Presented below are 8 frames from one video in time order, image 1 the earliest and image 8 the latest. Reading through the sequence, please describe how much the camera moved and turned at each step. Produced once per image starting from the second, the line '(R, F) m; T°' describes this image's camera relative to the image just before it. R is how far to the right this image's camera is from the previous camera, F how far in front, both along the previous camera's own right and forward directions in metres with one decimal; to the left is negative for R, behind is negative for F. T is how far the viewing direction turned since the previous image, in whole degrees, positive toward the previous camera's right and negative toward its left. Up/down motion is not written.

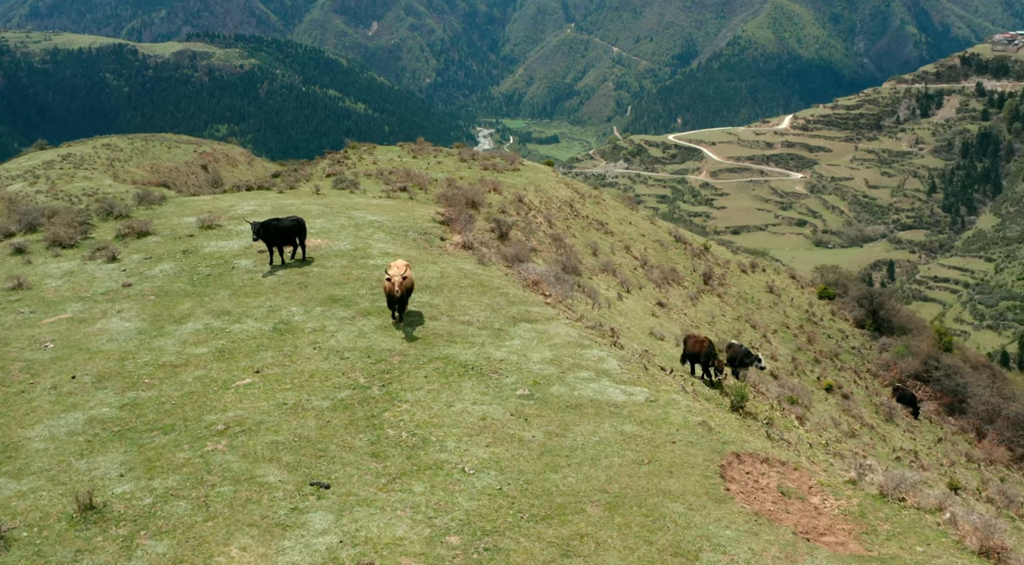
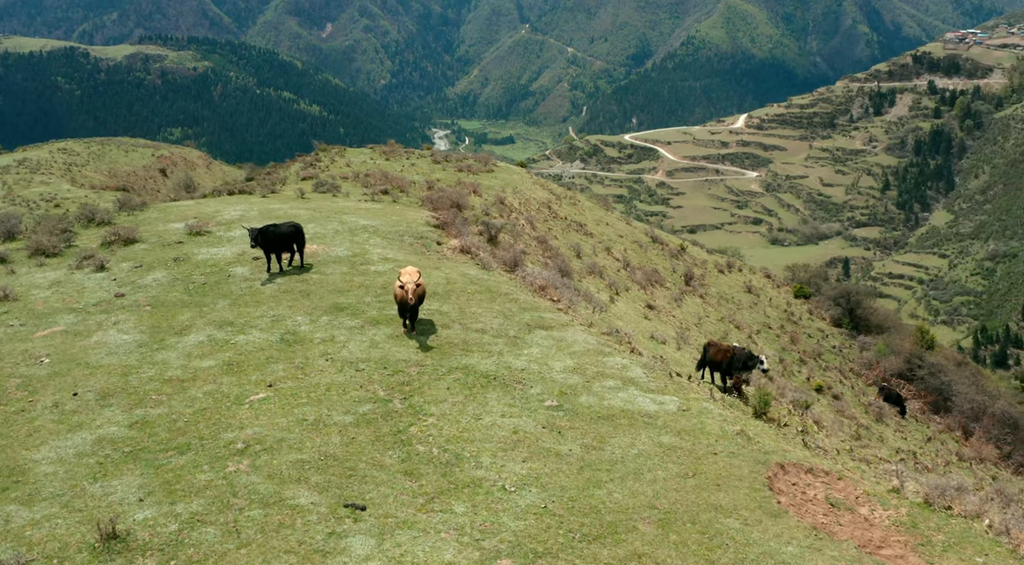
(-1.1, +0.6) m; +2°
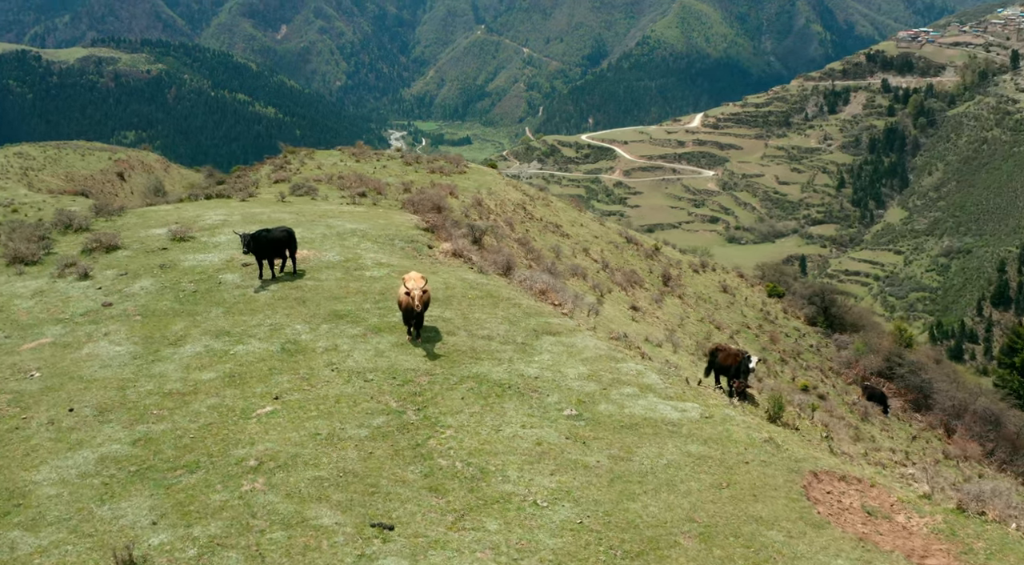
(-0.9, +0.5) m; +2°
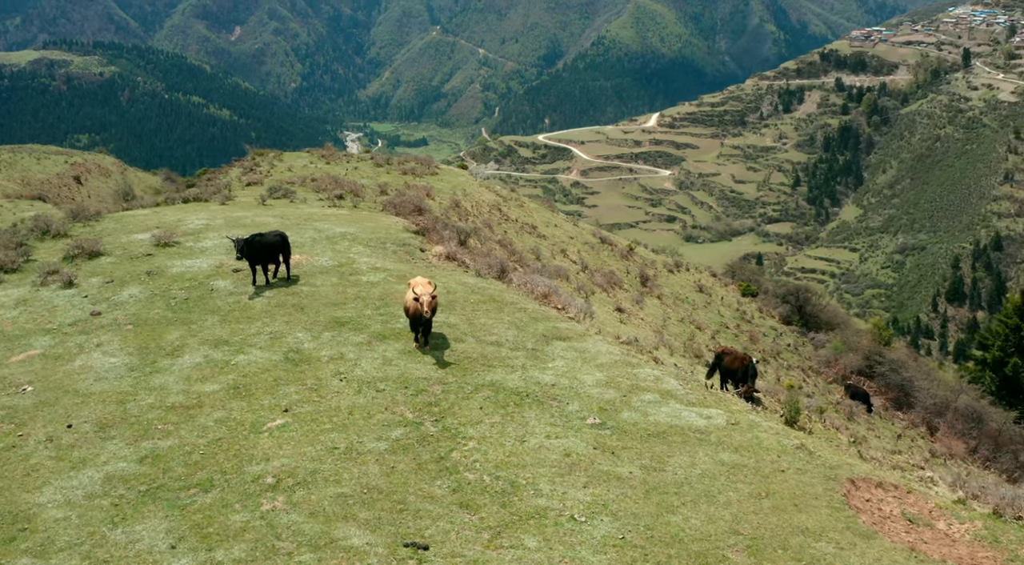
(-0.9, +0.5) m; +2°
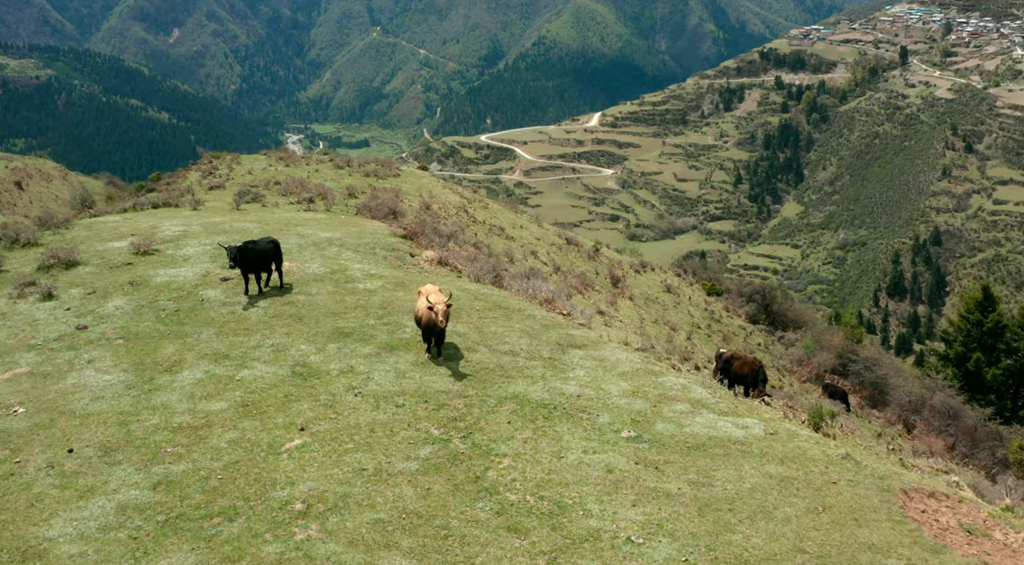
(-1.2, +0.7) m; +3°
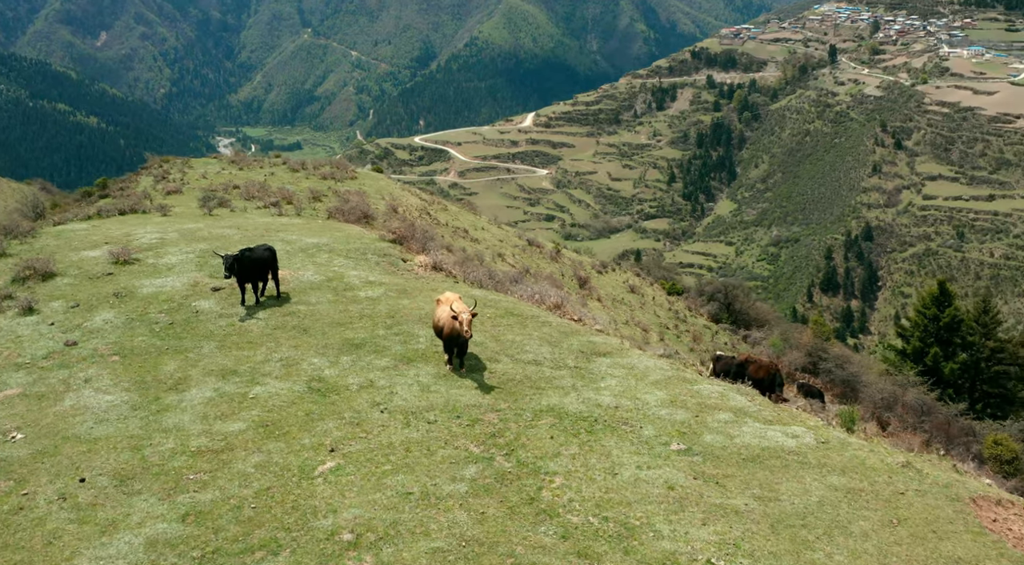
(-1.5, +0.8) m; +3°
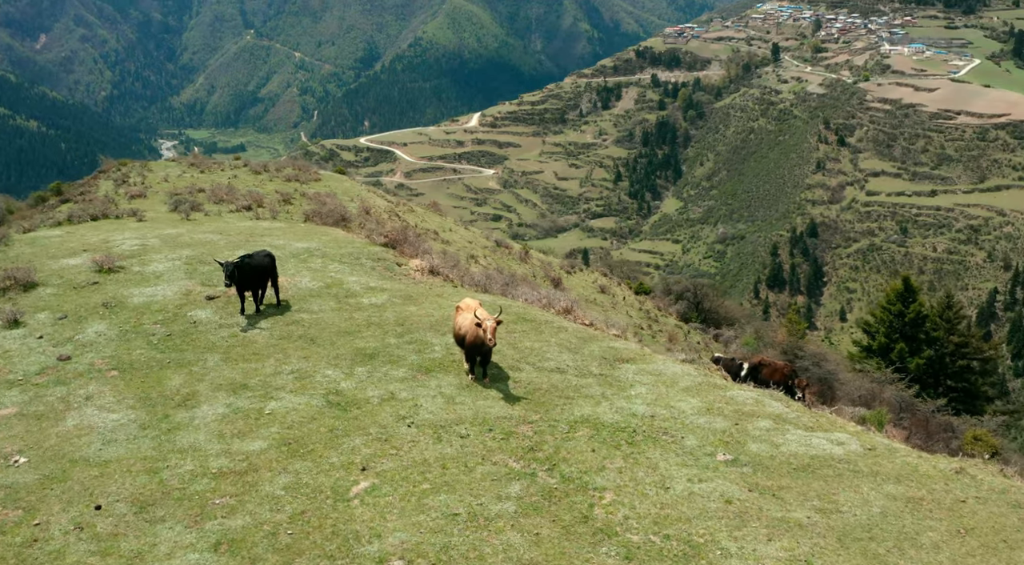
(-1.2, +0.6) m; +3°
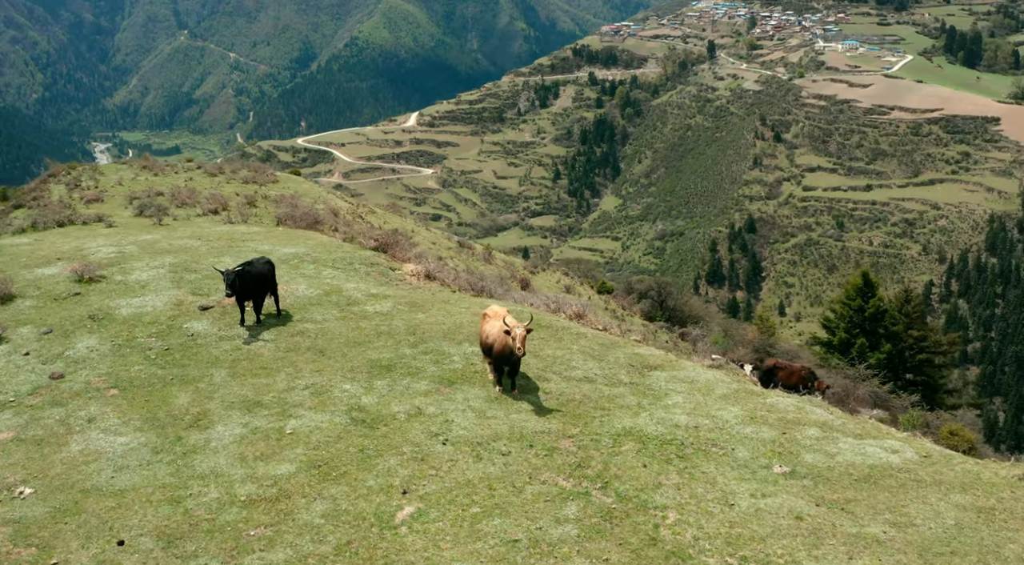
(-1.4, +0.8) m; +3°
